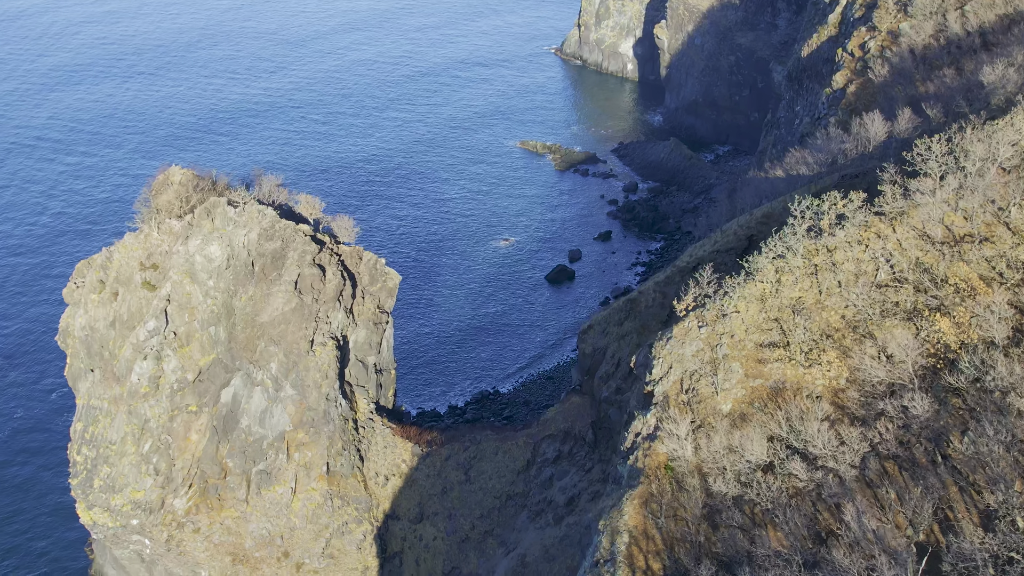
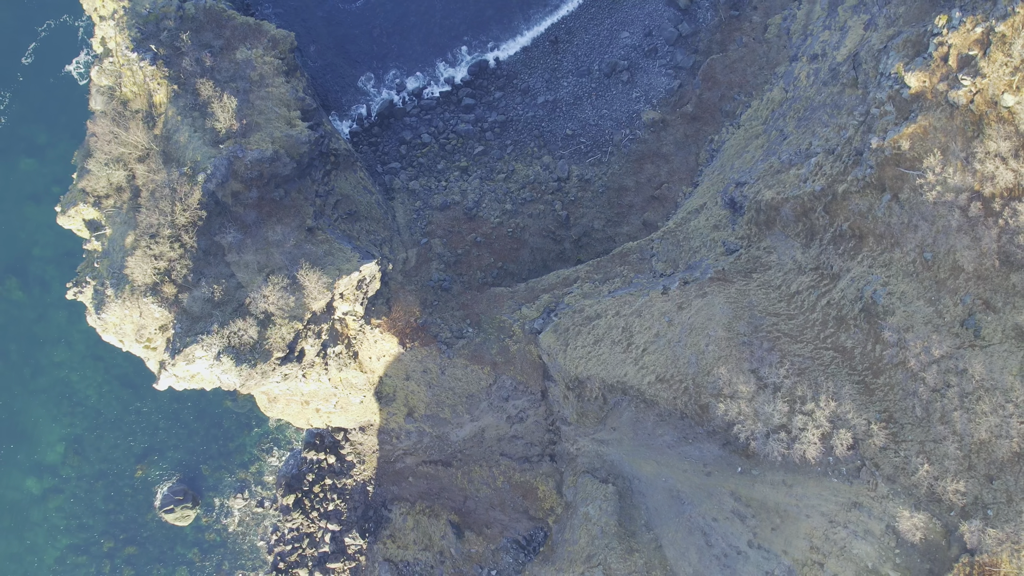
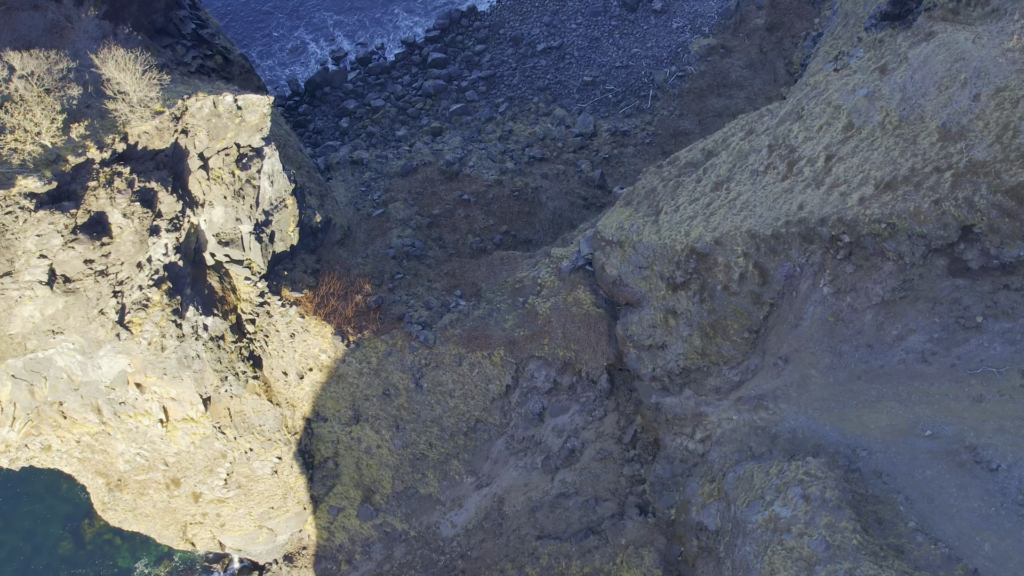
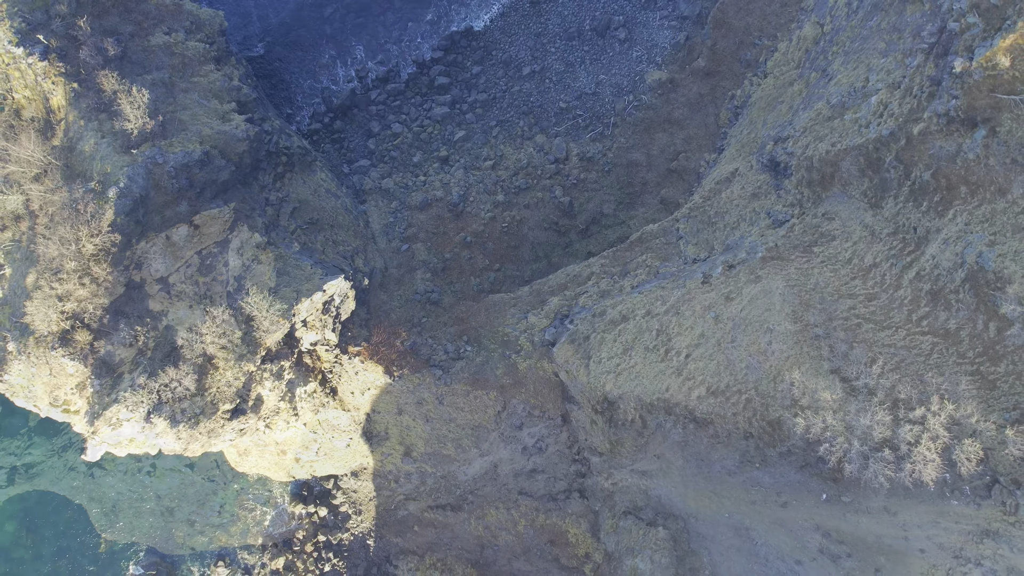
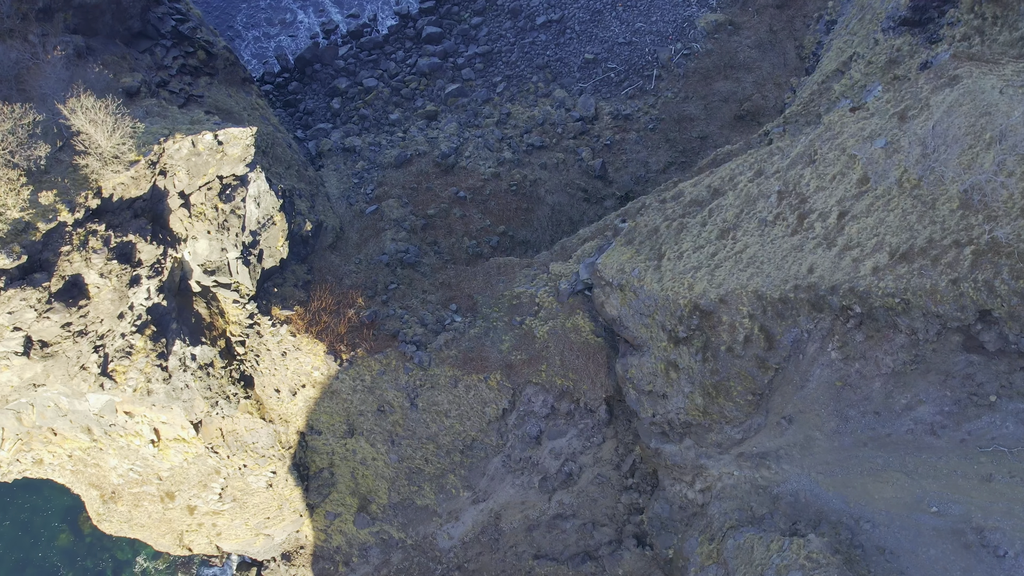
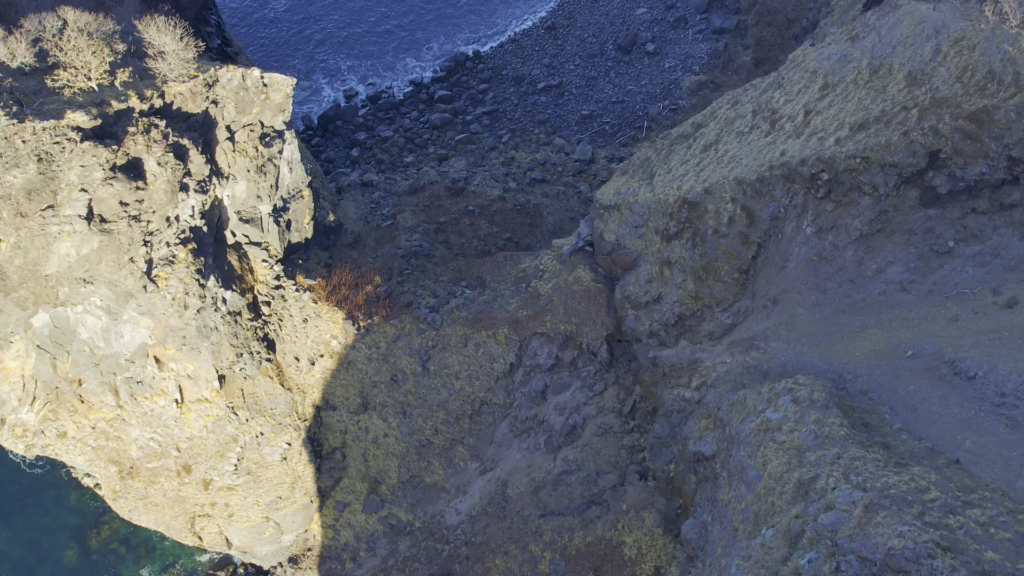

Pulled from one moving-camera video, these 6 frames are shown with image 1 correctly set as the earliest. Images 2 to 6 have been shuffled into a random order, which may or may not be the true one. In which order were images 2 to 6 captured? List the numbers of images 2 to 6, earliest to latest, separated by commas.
6, 3, 5, 4, 2
